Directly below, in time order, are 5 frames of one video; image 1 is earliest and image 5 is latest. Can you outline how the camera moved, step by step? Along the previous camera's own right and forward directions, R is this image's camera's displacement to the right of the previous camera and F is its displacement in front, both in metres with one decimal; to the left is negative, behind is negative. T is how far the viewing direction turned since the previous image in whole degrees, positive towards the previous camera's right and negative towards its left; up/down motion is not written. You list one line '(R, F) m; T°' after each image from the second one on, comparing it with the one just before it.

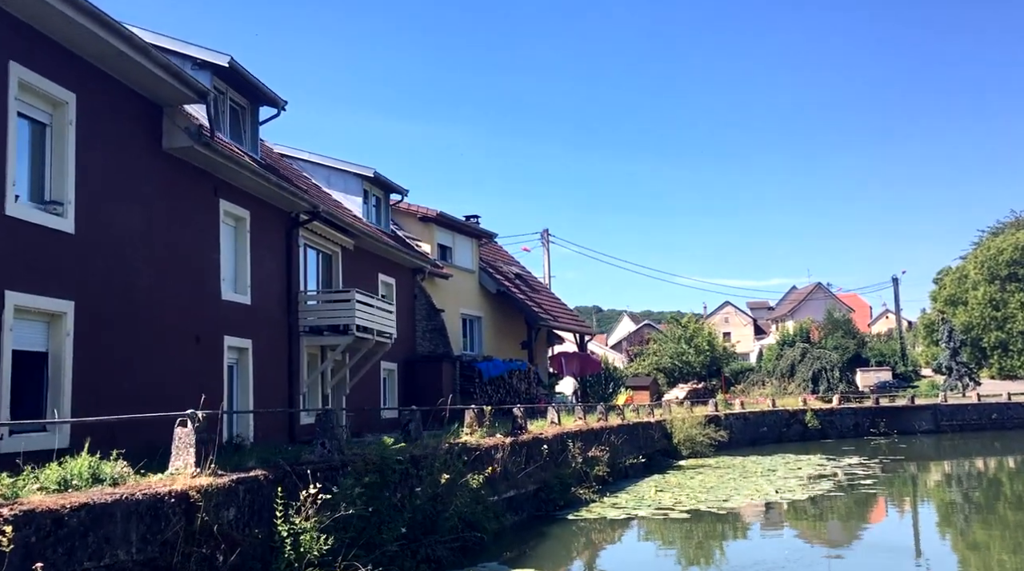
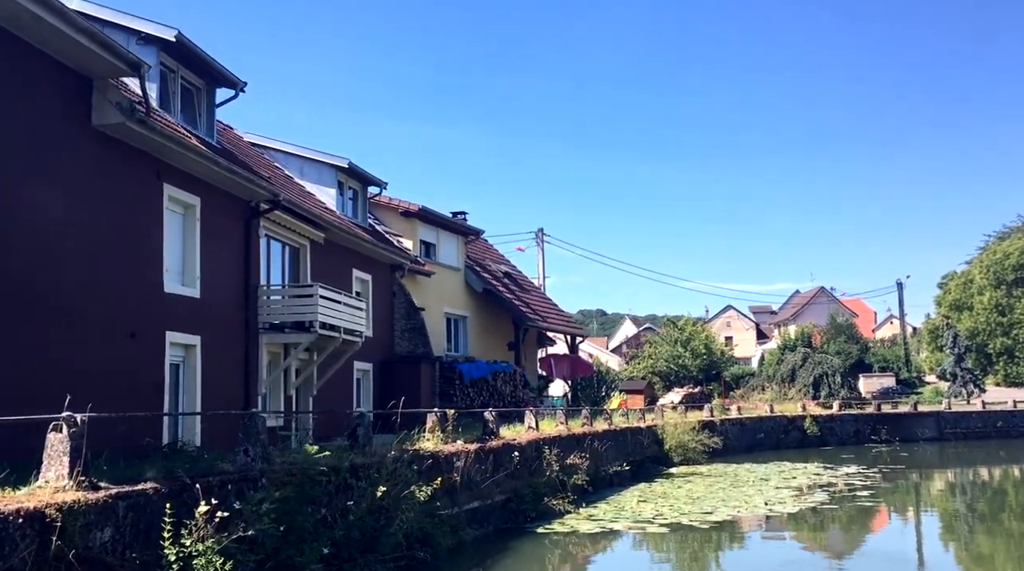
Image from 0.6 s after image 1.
(+0.5, +1.0) m; 0°
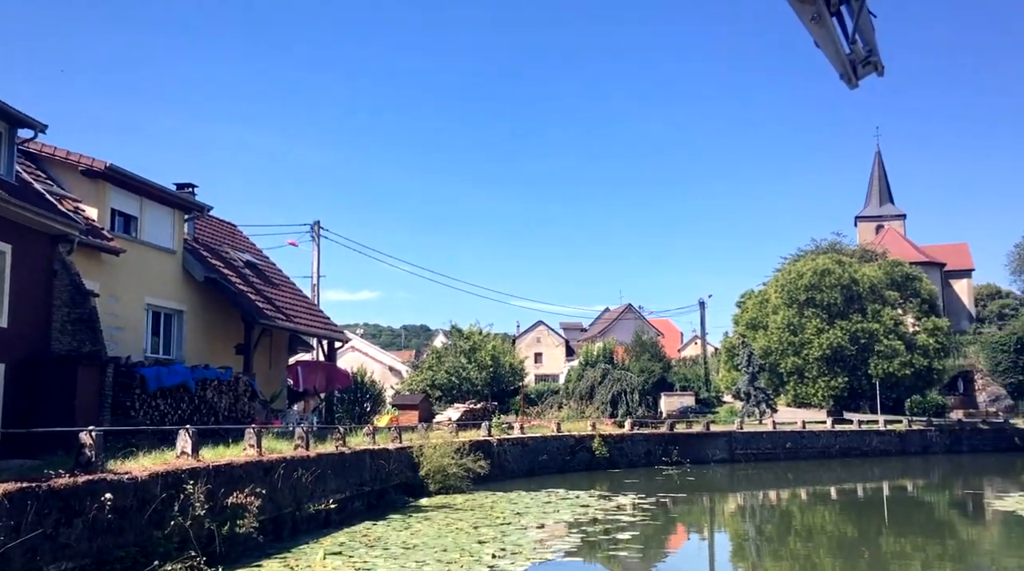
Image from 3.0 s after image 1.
(+2.0, +4.2) m; +10°
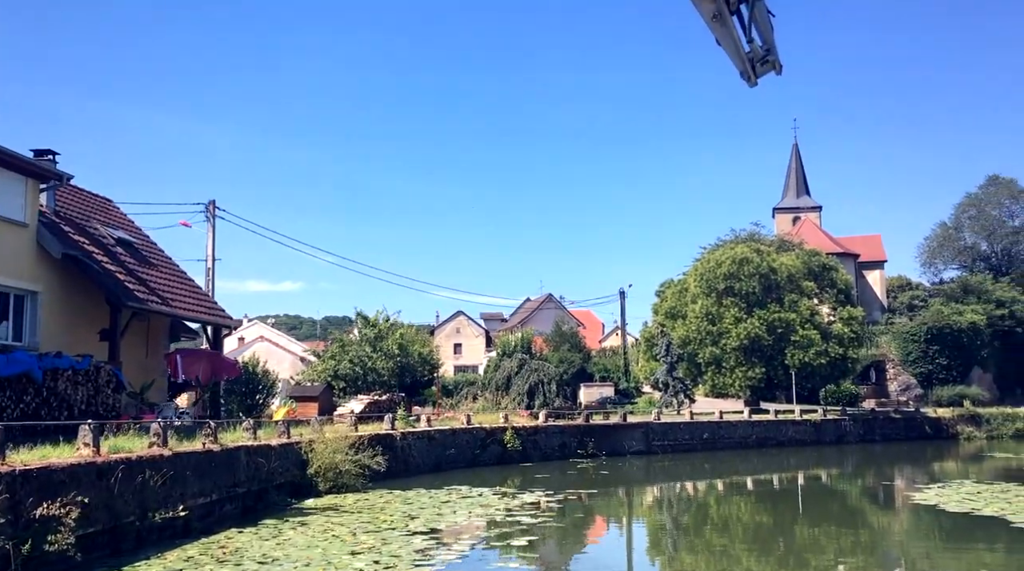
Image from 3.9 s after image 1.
(+0.5, +1.8) m; +4°
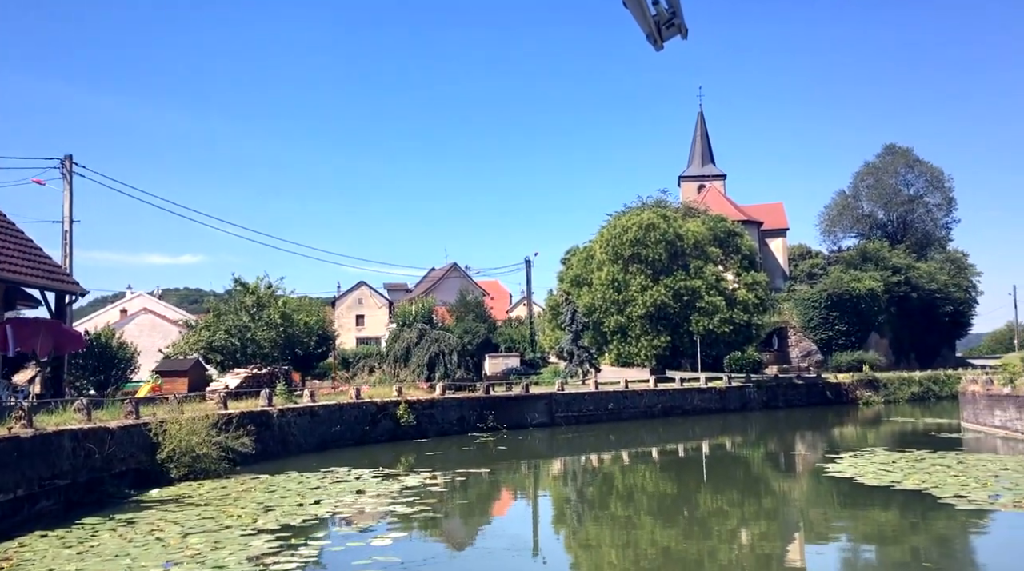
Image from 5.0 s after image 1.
(+0.6, +2.4) m; +5°
